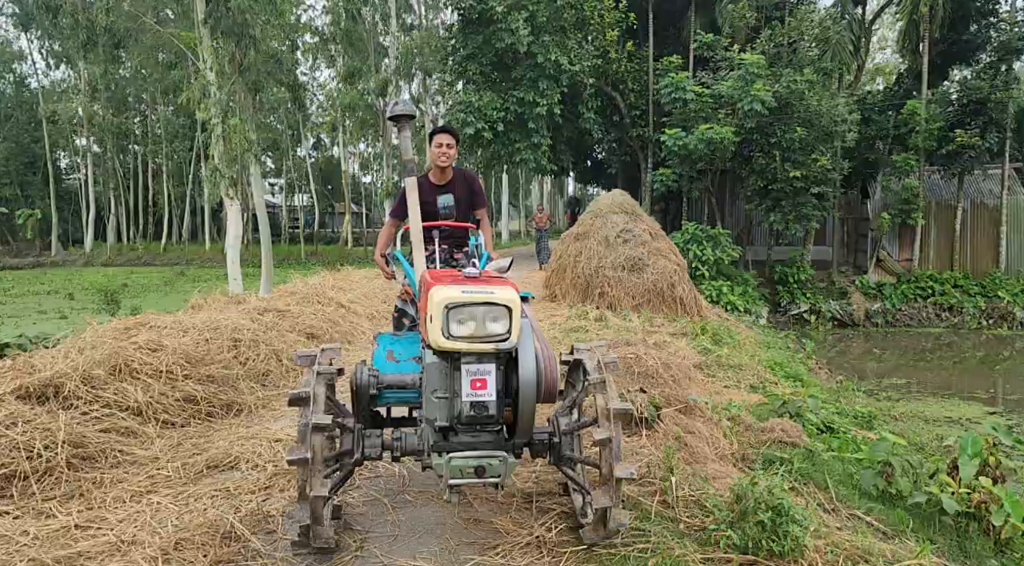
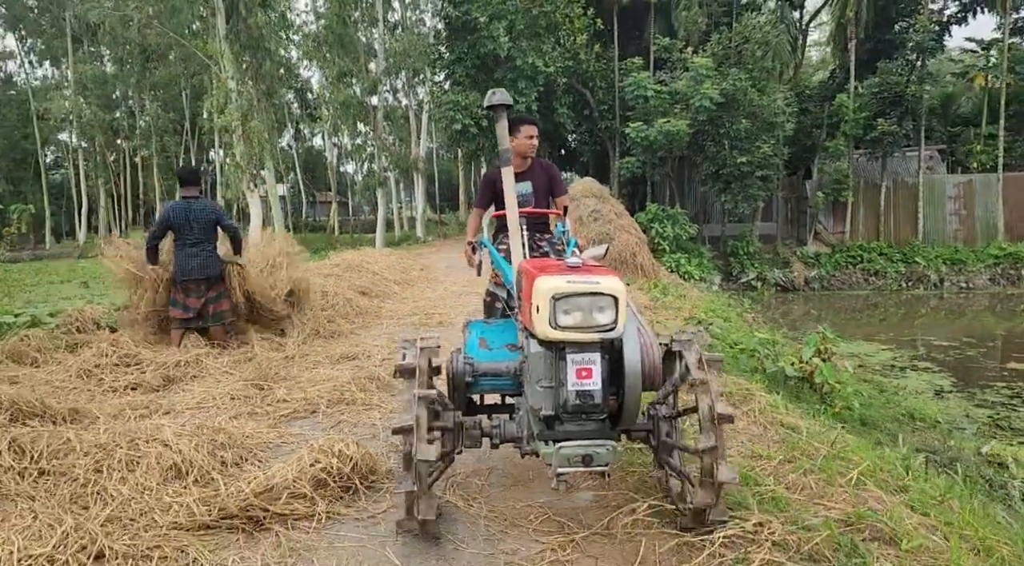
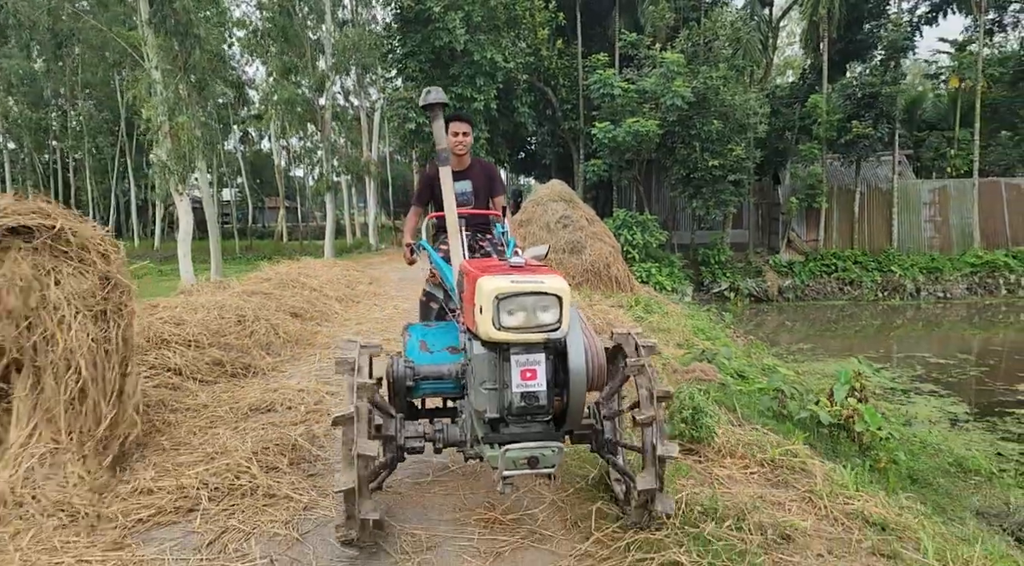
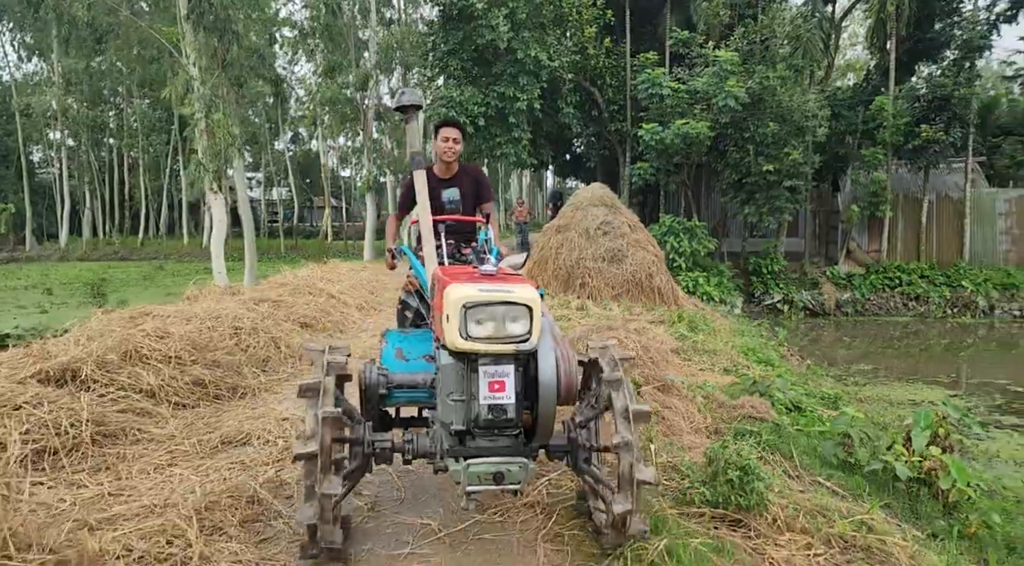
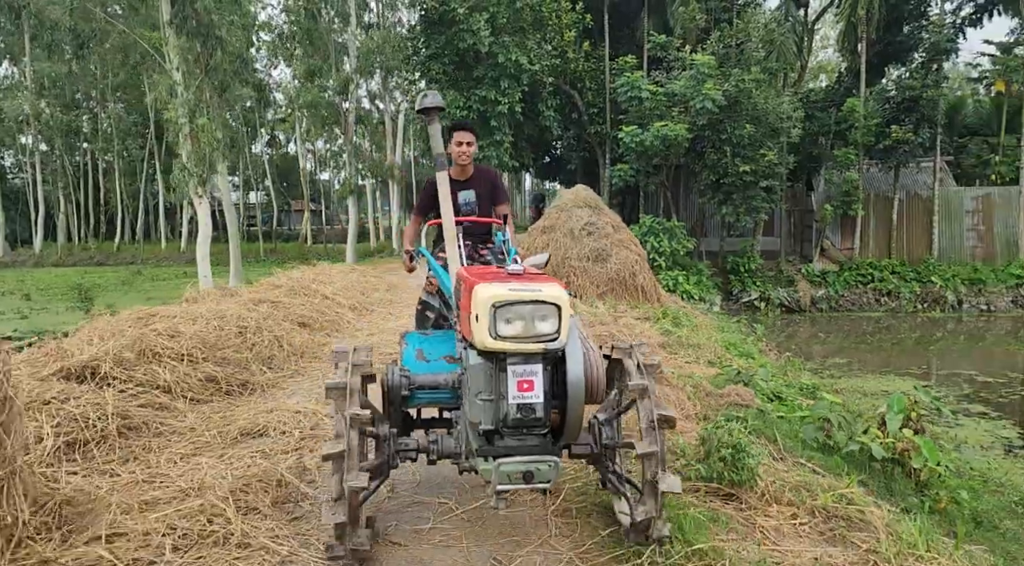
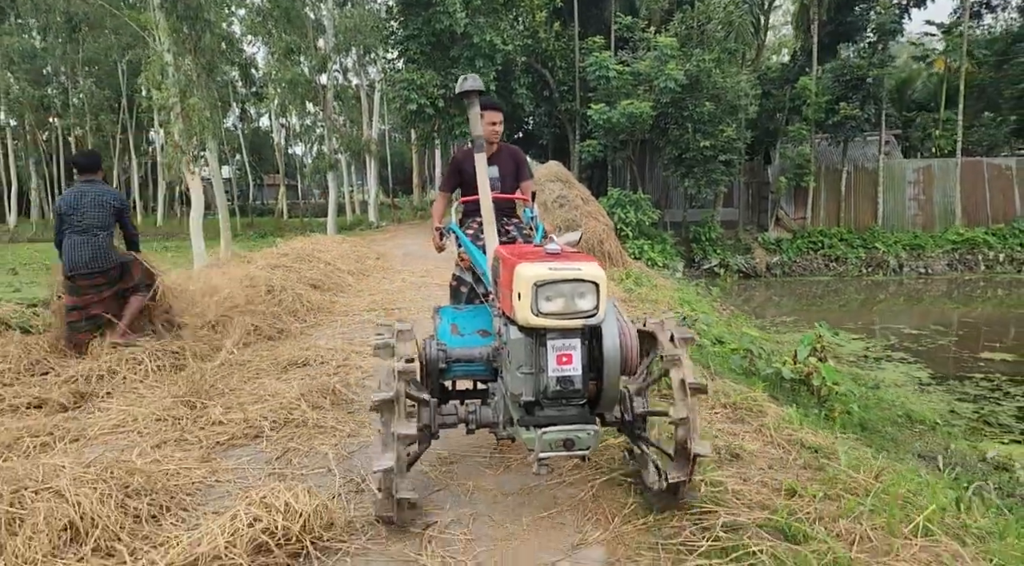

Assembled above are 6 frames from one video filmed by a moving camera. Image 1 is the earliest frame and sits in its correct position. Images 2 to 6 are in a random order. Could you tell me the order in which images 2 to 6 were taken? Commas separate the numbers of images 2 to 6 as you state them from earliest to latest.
4, 5, 3, 6, 2
